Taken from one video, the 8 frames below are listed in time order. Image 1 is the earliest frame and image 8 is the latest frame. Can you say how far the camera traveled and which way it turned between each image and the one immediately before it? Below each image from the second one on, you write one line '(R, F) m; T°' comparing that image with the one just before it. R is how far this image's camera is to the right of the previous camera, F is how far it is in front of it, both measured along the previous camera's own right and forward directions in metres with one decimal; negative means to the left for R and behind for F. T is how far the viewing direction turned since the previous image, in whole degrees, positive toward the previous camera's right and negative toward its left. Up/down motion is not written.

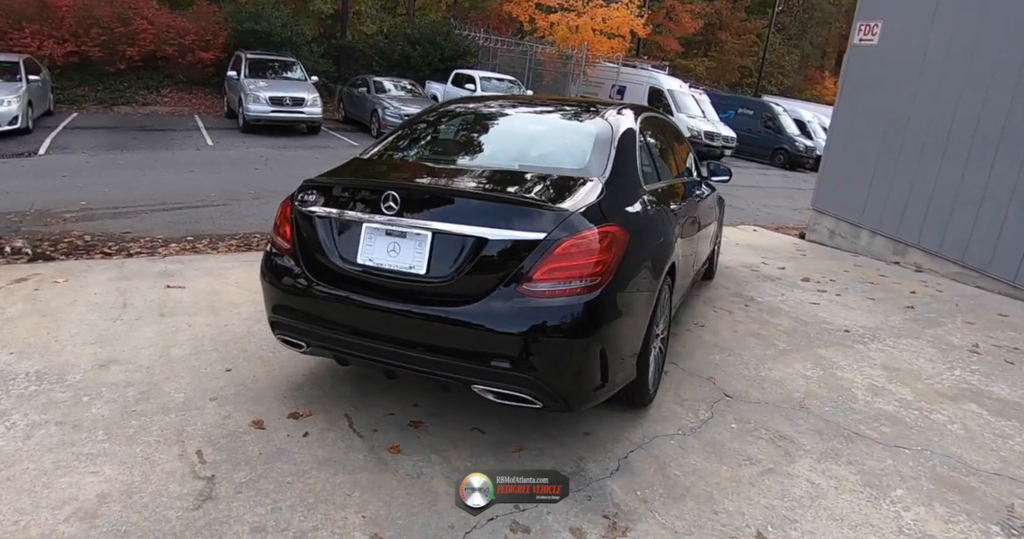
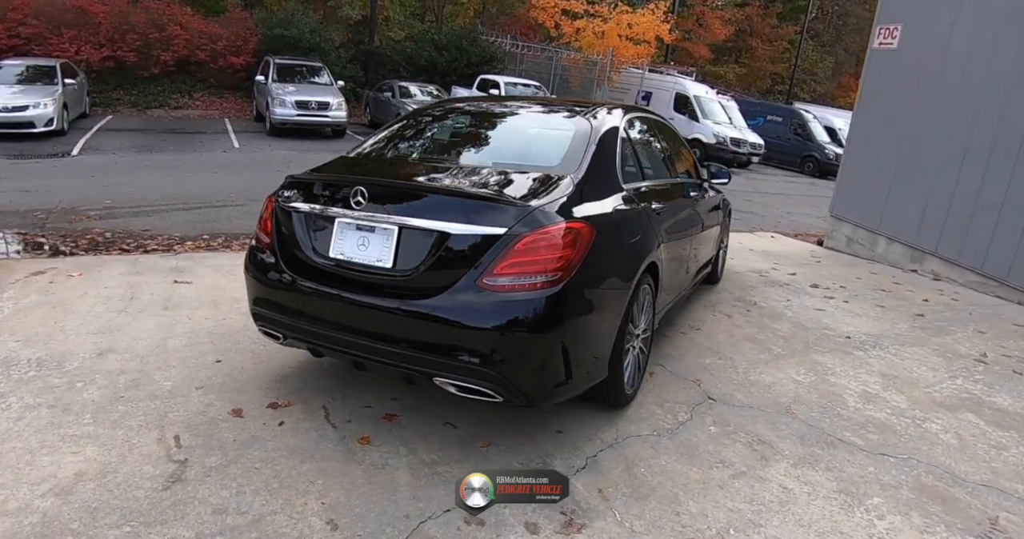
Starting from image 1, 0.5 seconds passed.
(+0.3, 0.0) m; -3°
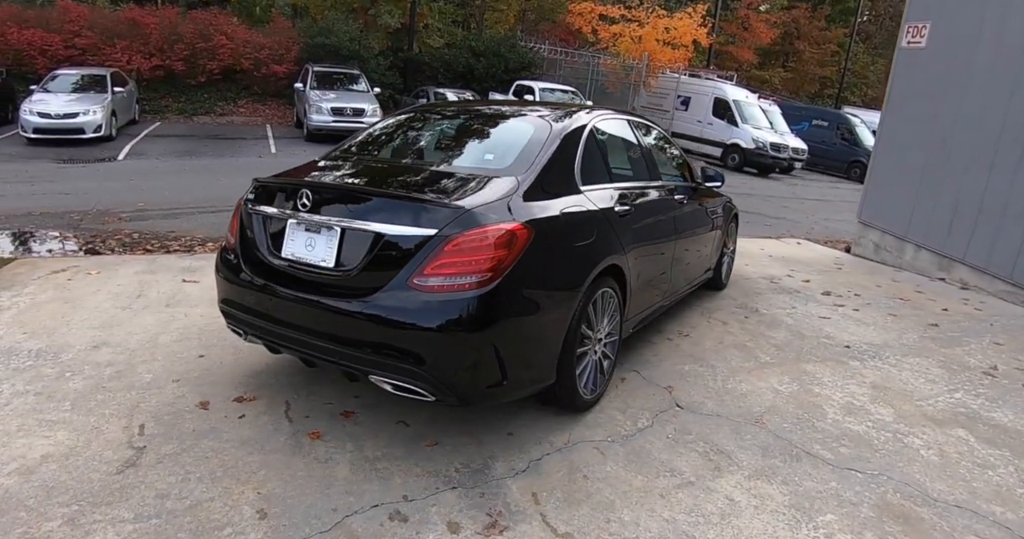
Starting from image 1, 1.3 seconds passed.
(+0.4, 0.0) m; -4°
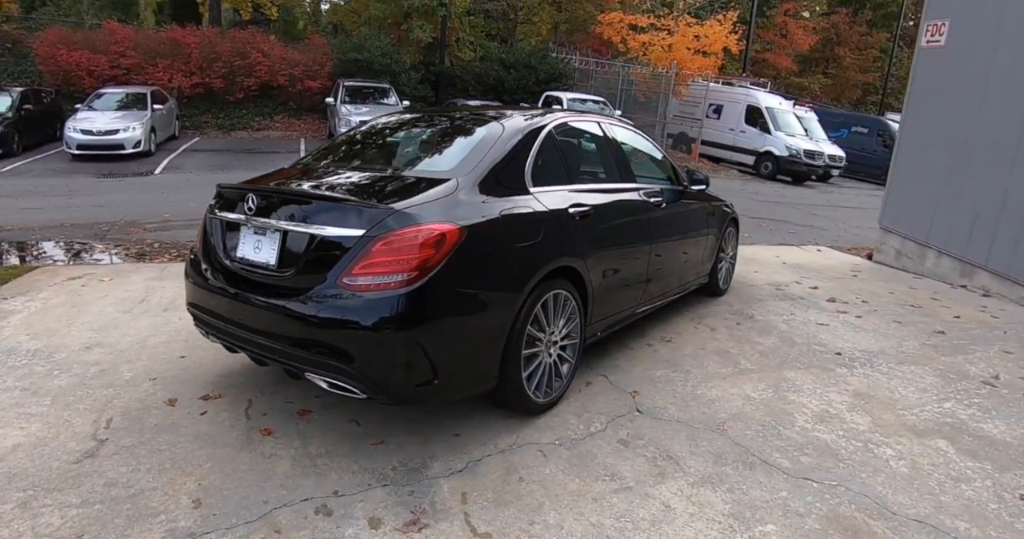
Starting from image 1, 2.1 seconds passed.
(+0.4, 0.0) m; -4°
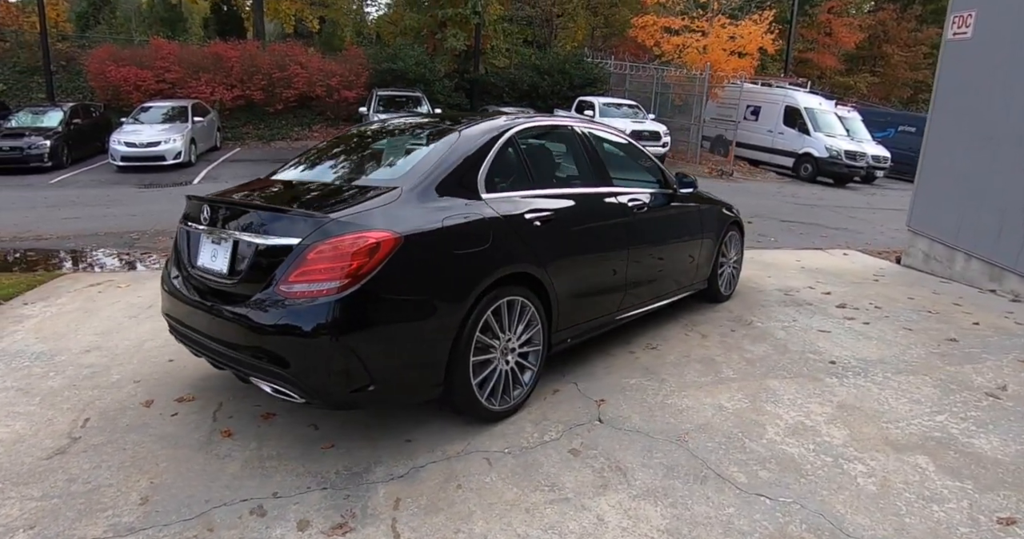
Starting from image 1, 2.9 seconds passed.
(+0.4, +0.1) m; -4°
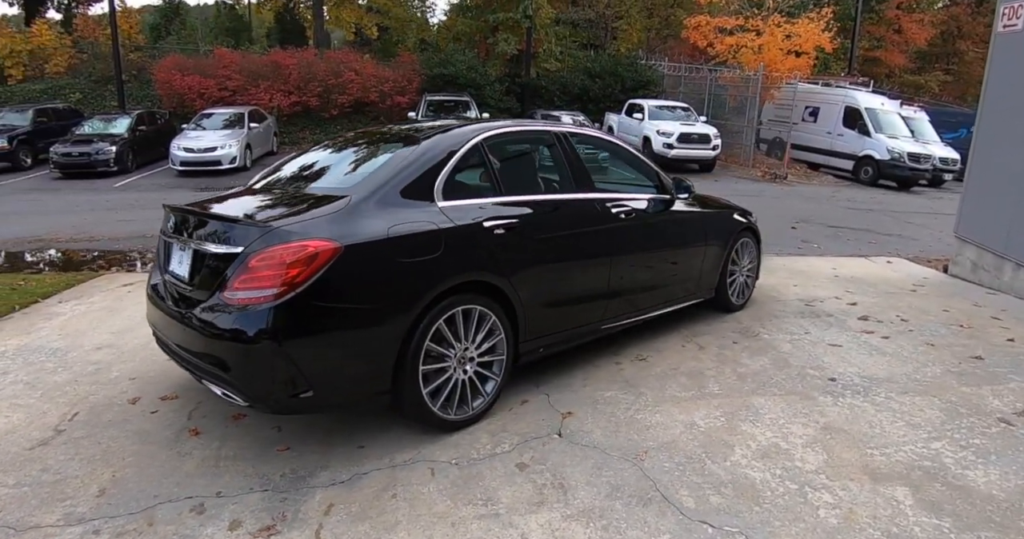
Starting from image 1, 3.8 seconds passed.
(+0.5, +0.1) m; -6°
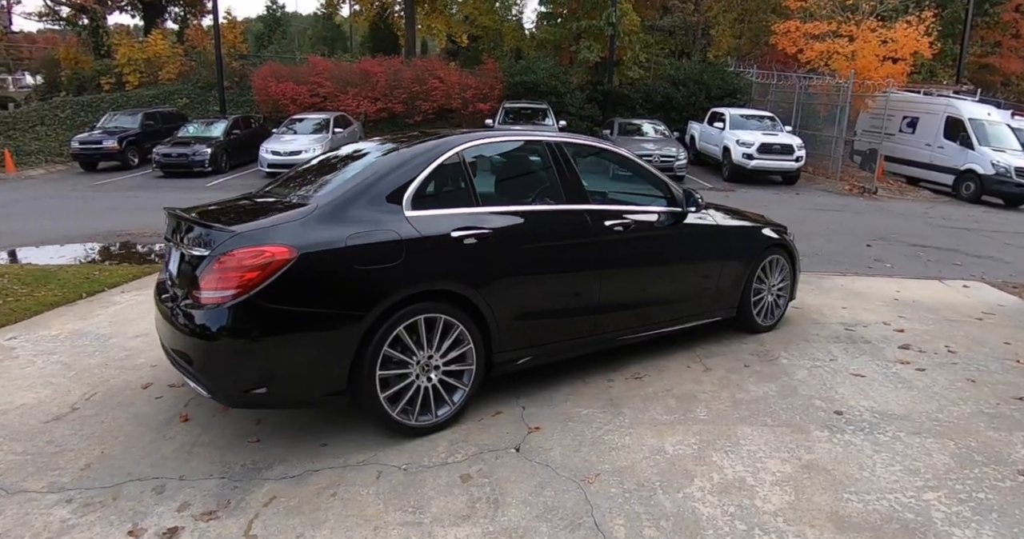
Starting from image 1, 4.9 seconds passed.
(+0.6, 0.0) m; -8°
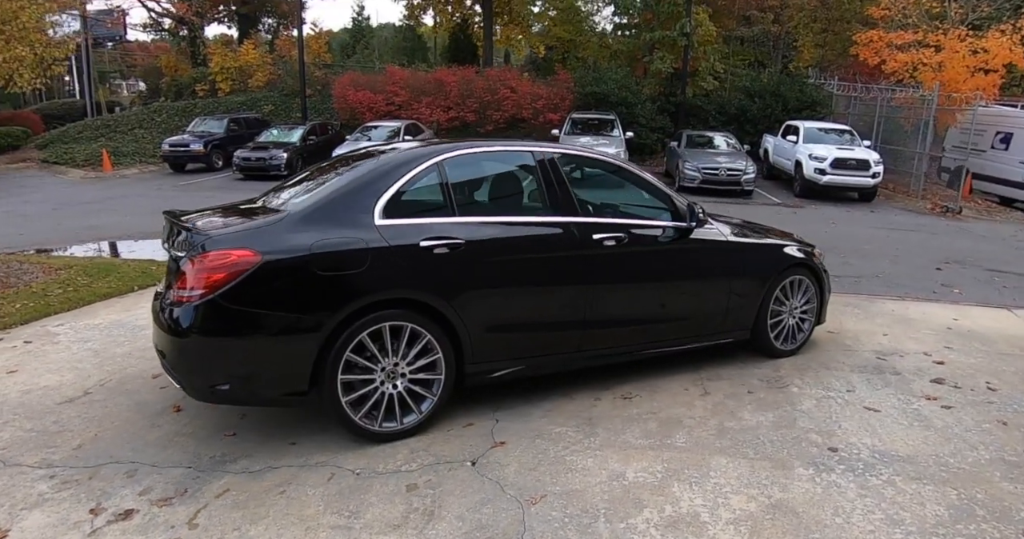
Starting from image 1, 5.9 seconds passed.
(+0.5, 0.0) m; -7°
